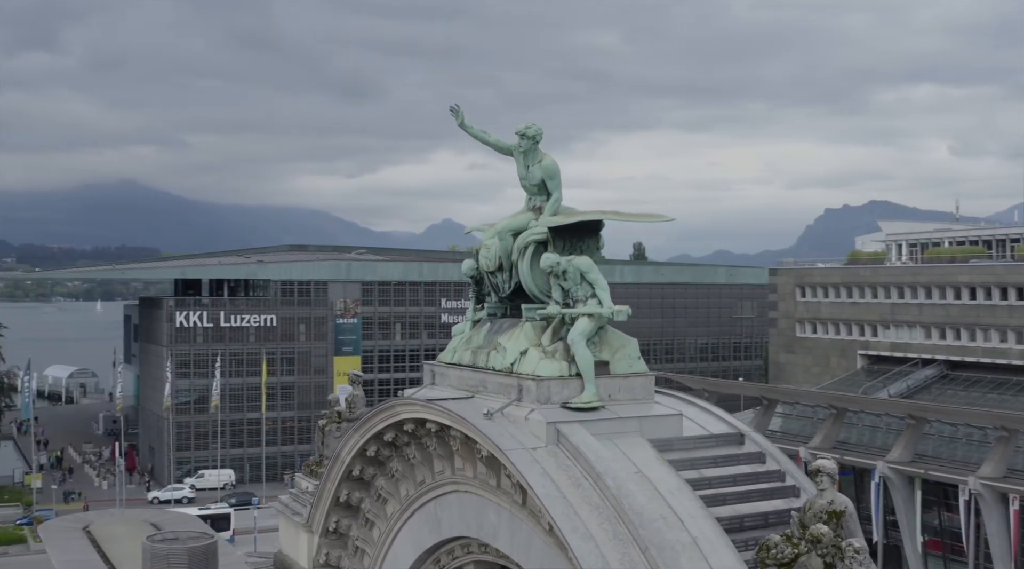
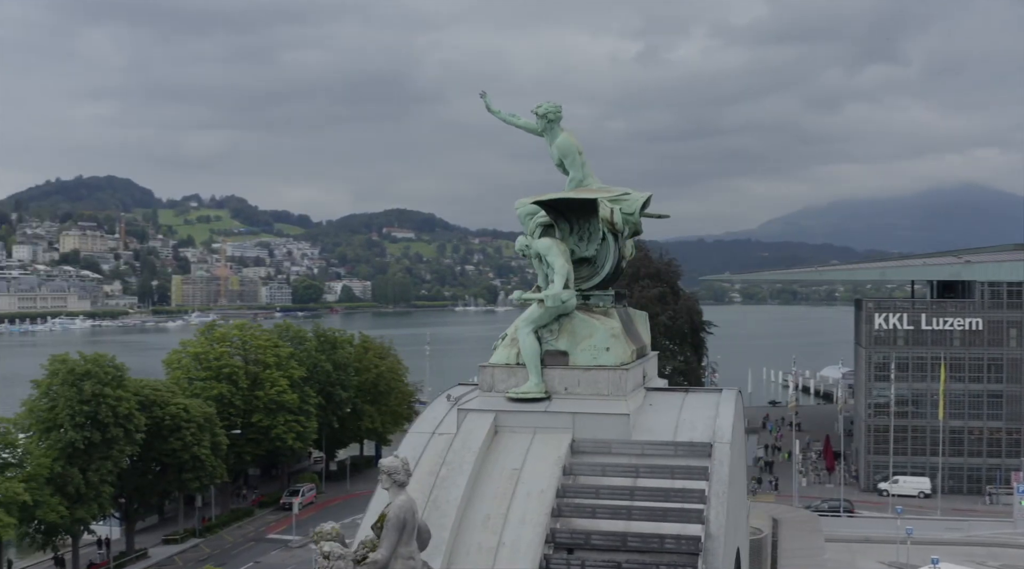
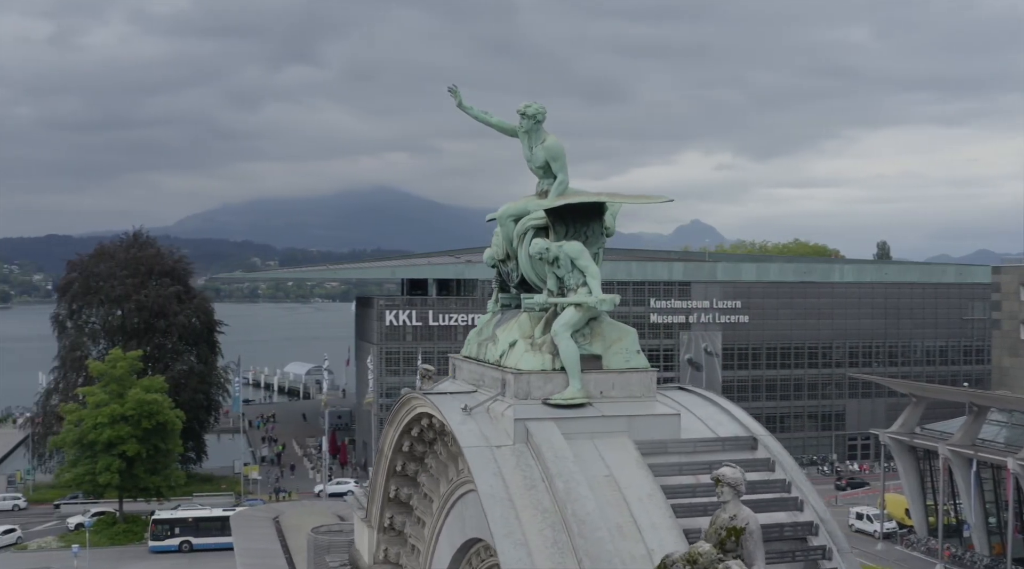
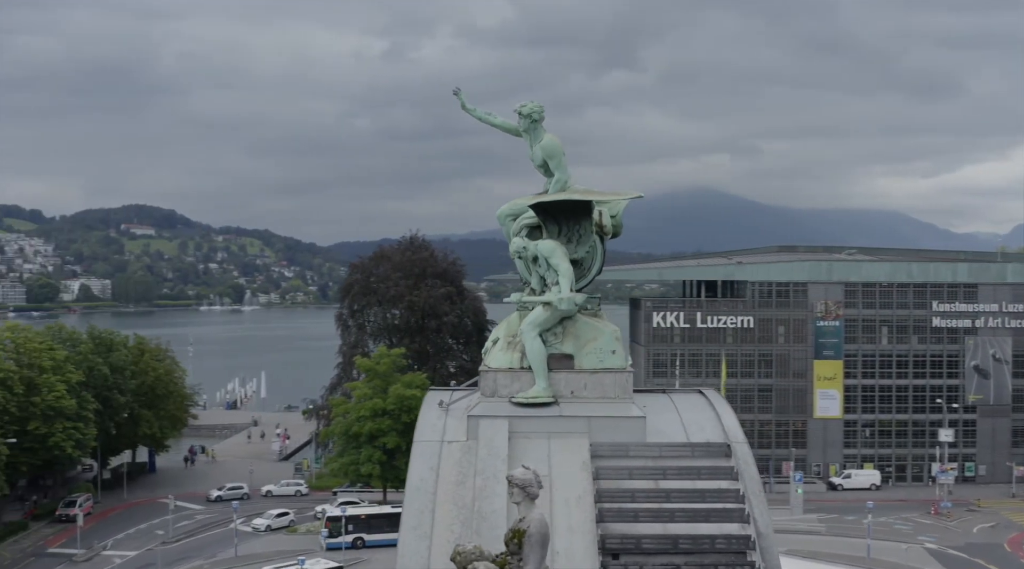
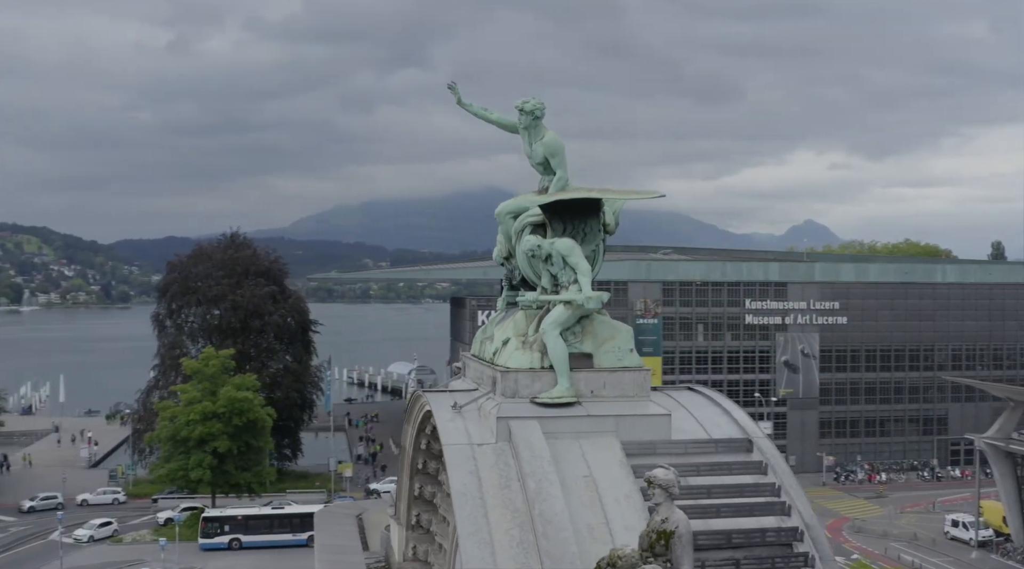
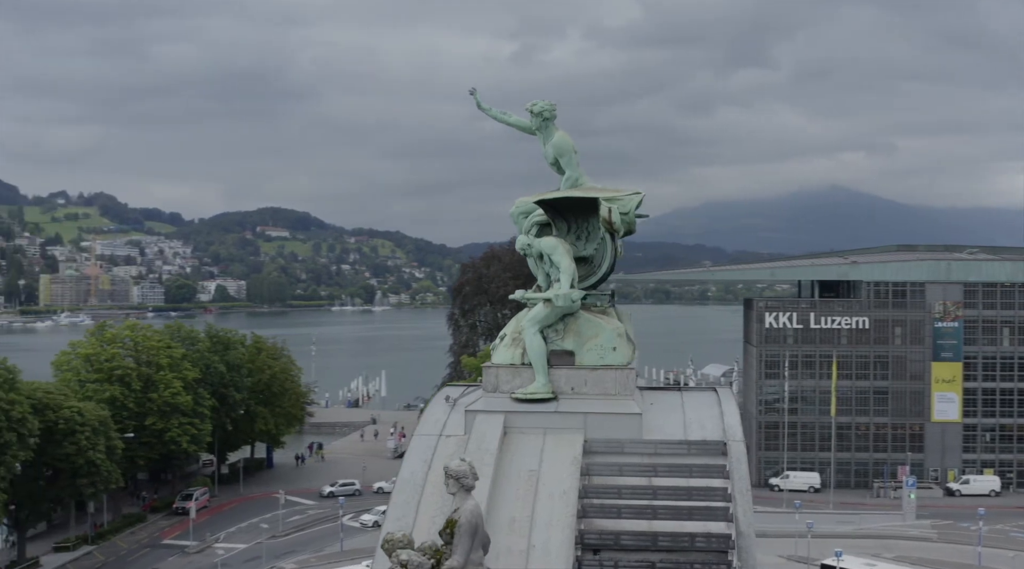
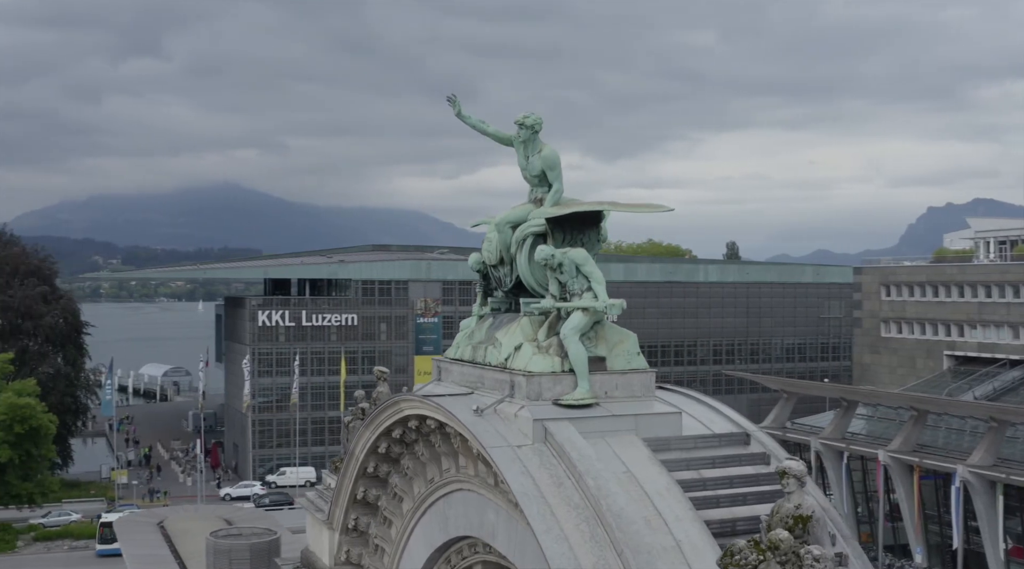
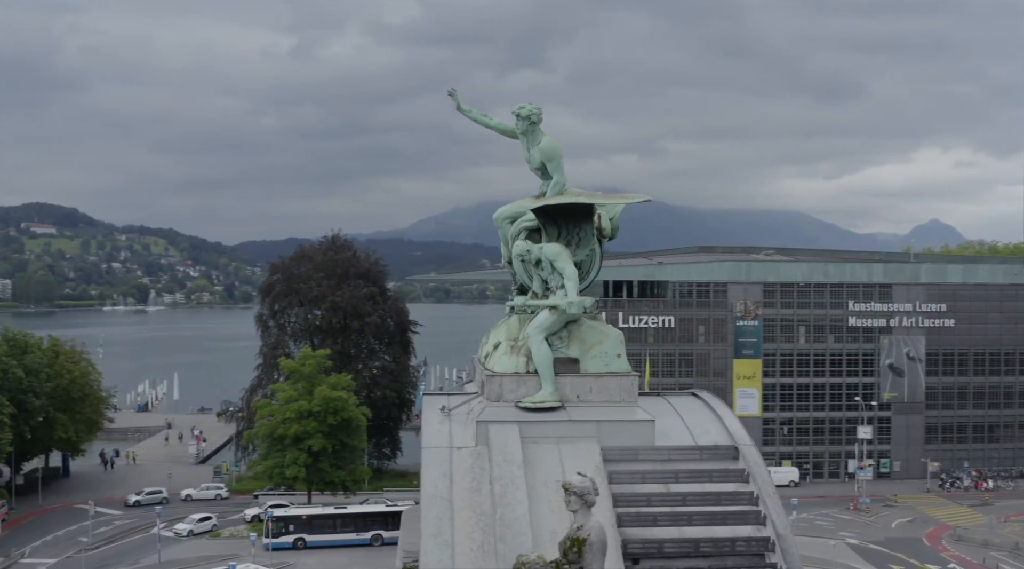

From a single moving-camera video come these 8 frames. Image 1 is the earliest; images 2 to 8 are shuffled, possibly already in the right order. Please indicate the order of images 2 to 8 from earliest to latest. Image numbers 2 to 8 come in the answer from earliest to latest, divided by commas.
7, 3, 5, 8, 4, 6, 2
